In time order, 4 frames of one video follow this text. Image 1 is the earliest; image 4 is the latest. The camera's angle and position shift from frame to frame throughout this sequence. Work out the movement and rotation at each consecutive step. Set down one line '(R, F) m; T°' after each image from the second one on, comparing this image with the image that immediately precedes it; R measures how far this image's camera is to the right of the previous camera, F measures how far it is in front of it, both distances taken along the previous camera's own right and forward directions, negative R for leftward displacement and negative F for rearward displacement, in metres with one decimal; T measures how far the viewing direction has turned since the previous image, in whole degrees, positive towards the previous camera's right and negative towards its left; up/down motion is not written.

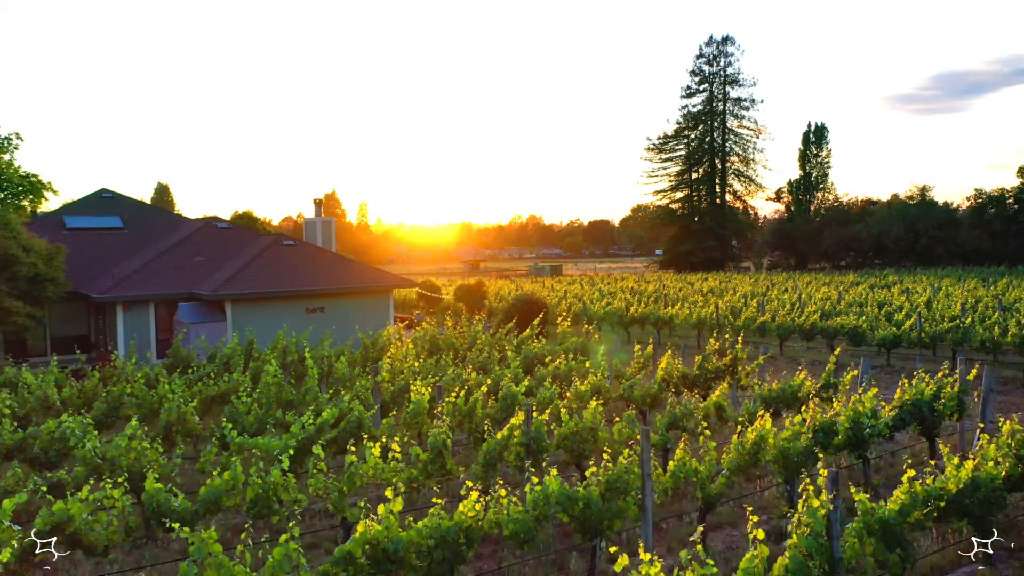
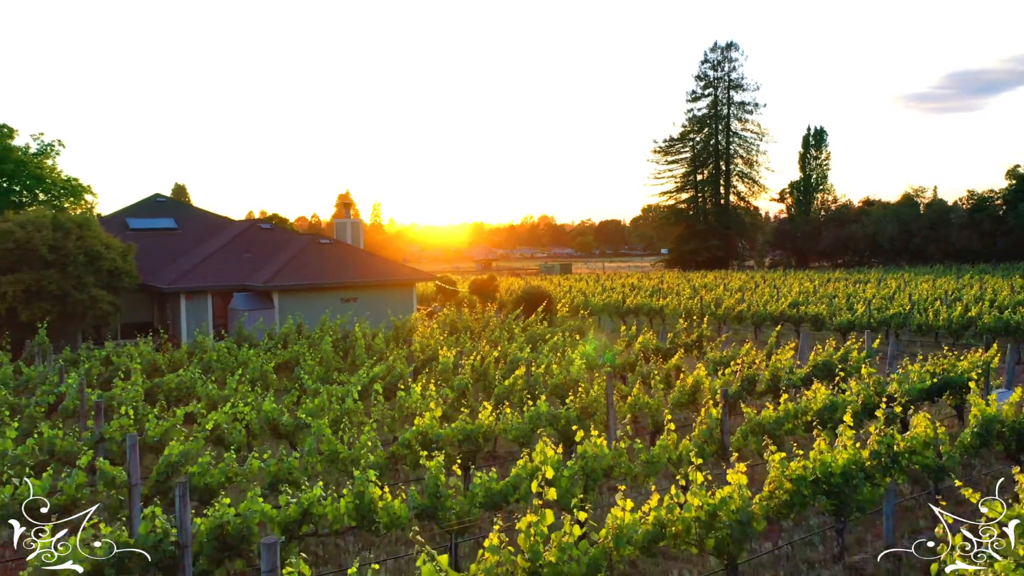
(+0.1, -2.5) m; -1°
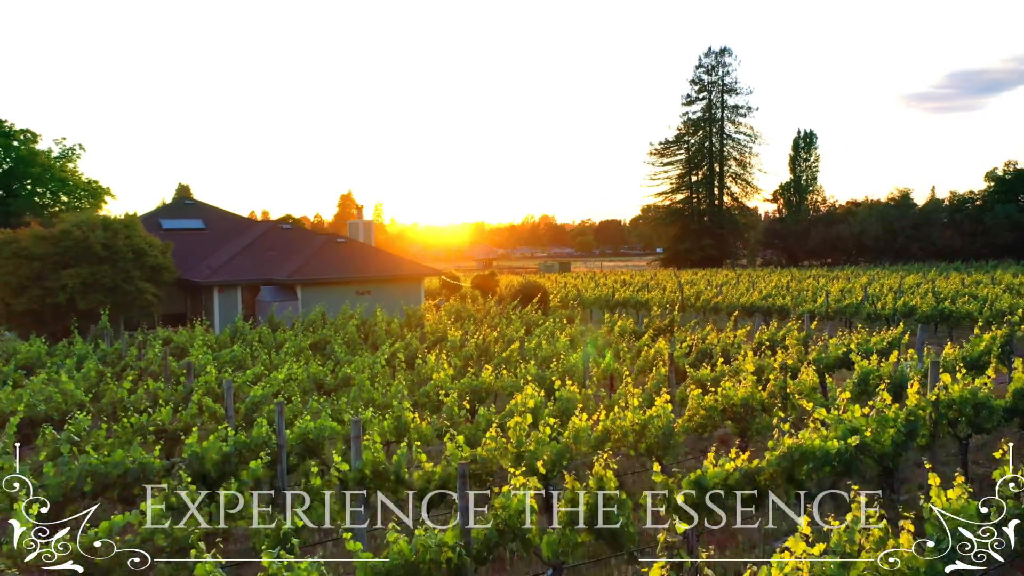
(+0.1, -2.2) m; 0°
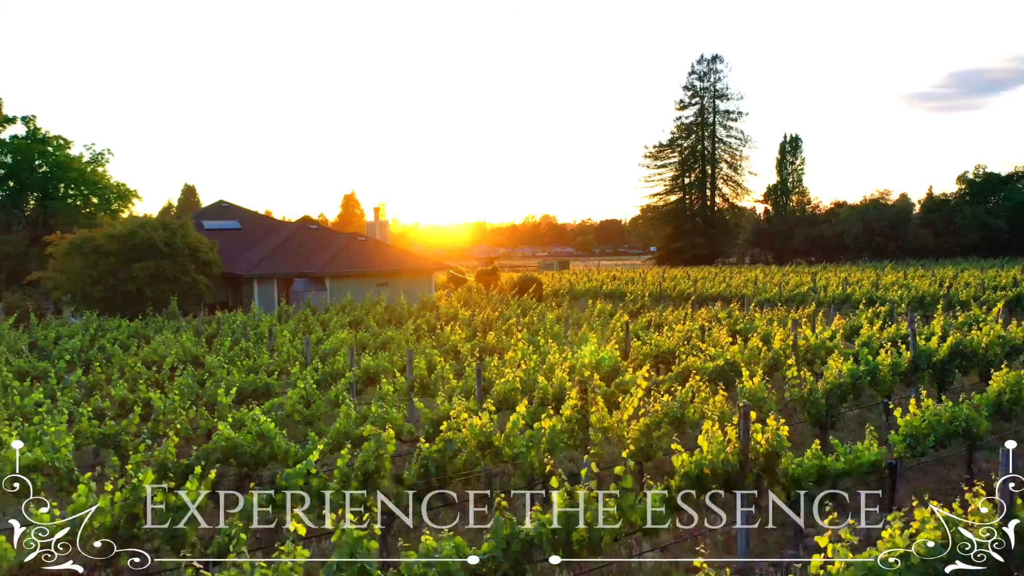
(0.0, -3.3) m; 0°
